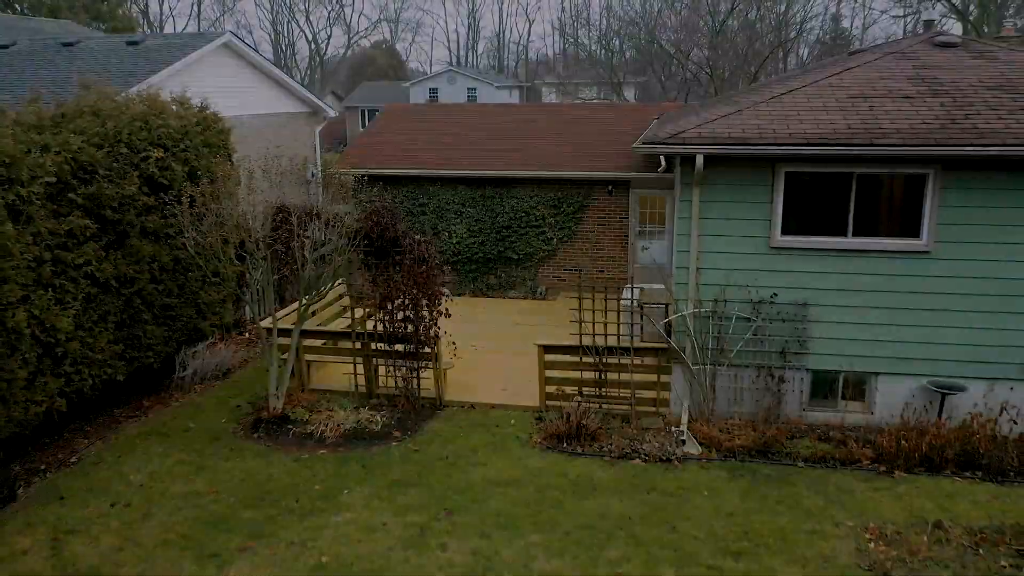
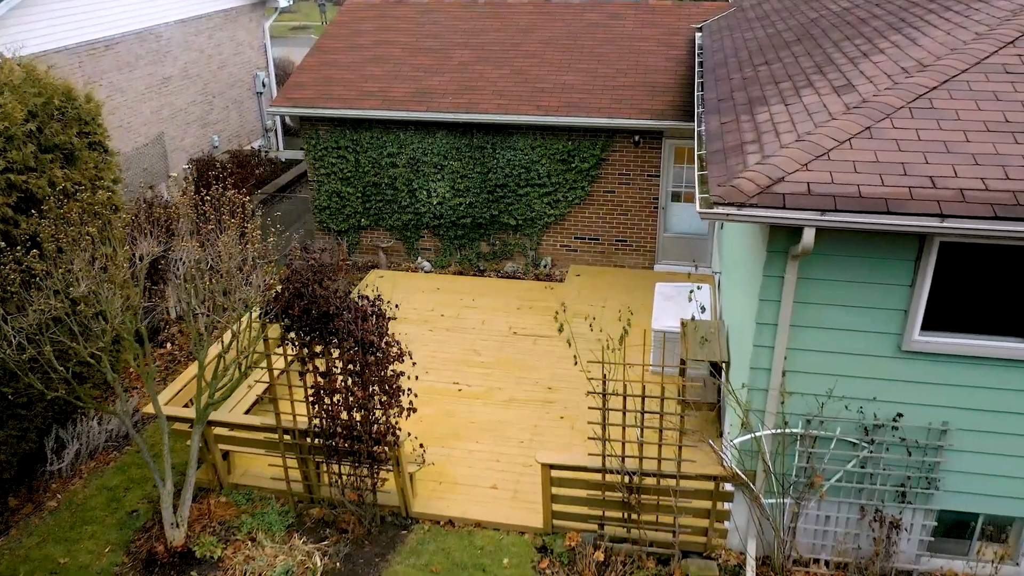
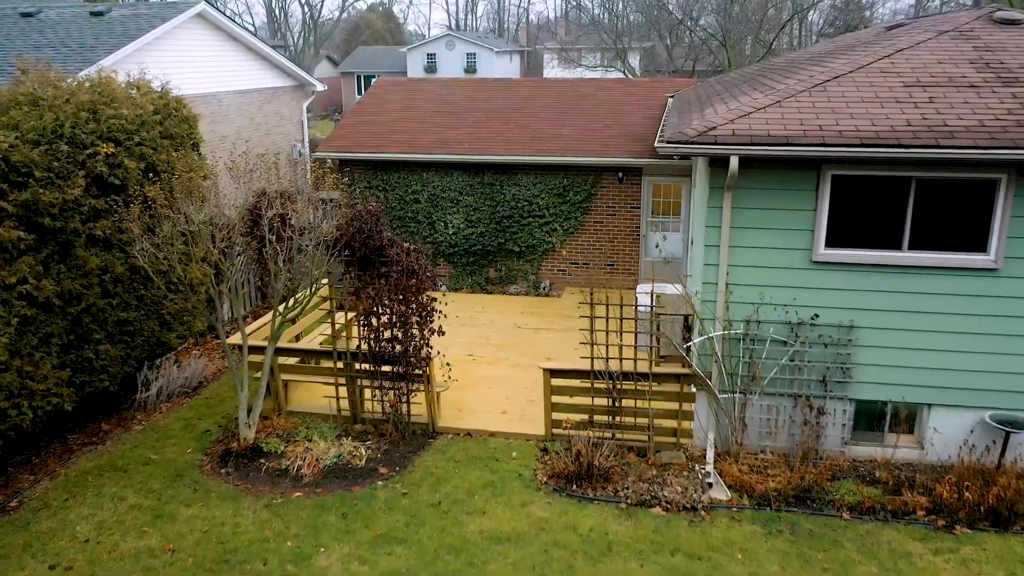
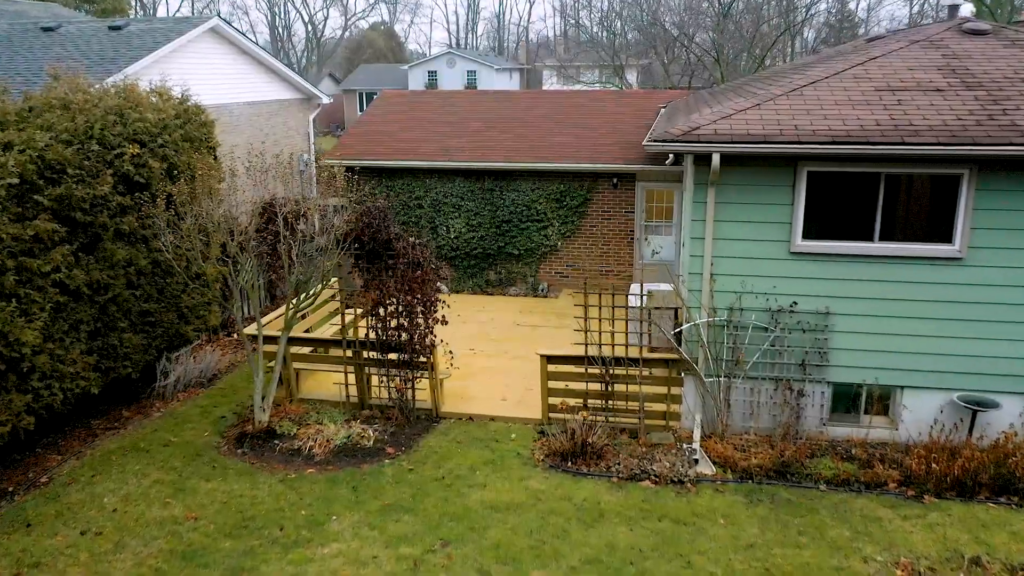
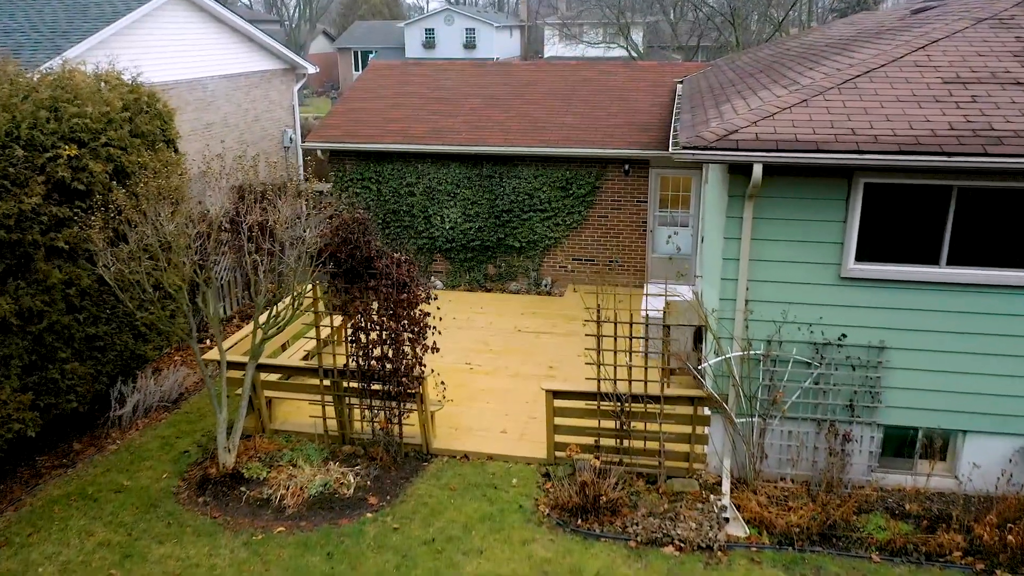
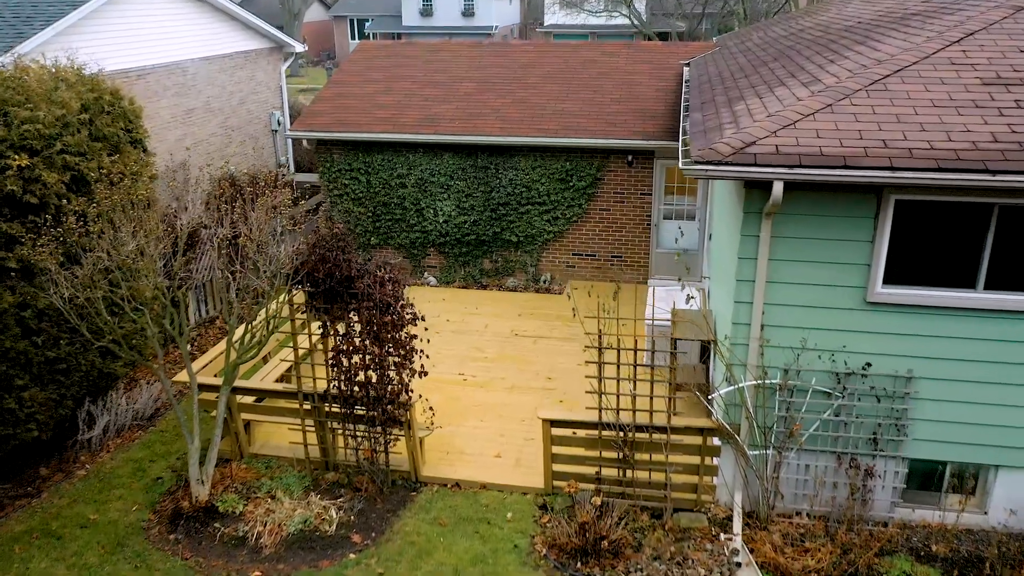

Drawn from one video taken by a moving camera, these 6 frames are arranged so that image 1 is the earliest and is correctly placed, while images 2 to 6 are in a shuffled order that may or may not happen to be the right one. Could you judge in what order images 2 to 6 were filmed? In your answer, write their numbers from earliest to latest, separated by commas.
4, 3, 5, 6, 2
